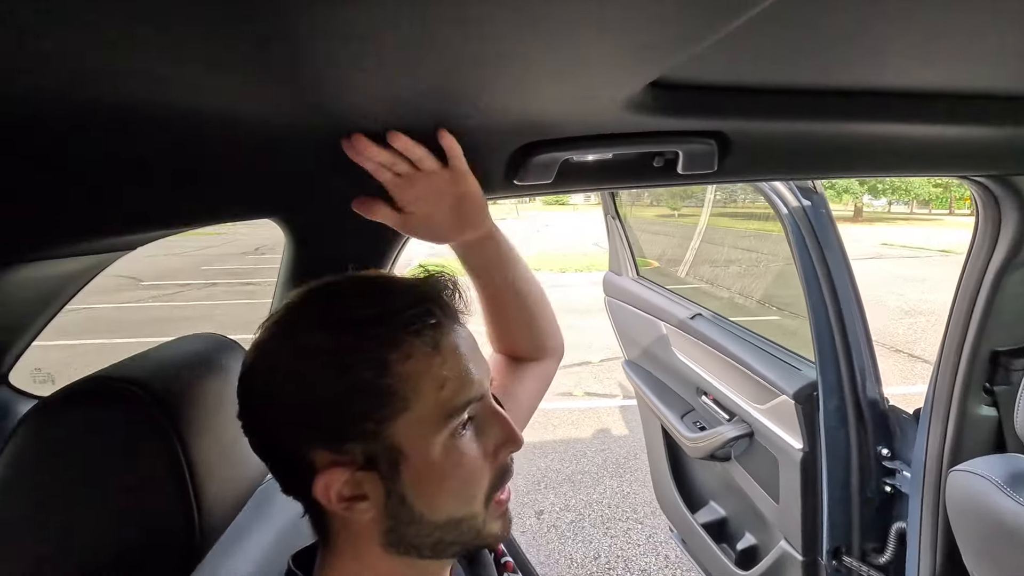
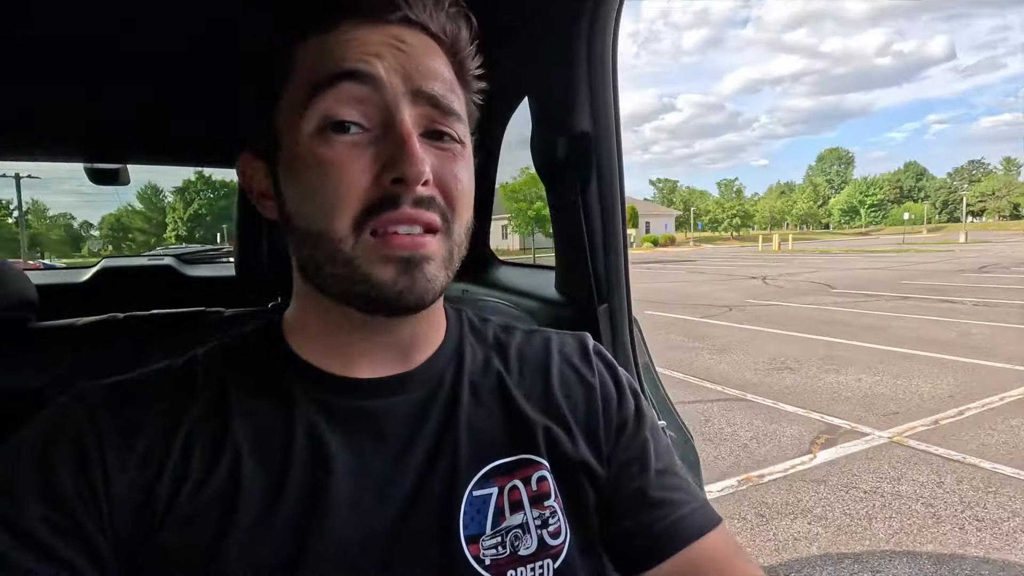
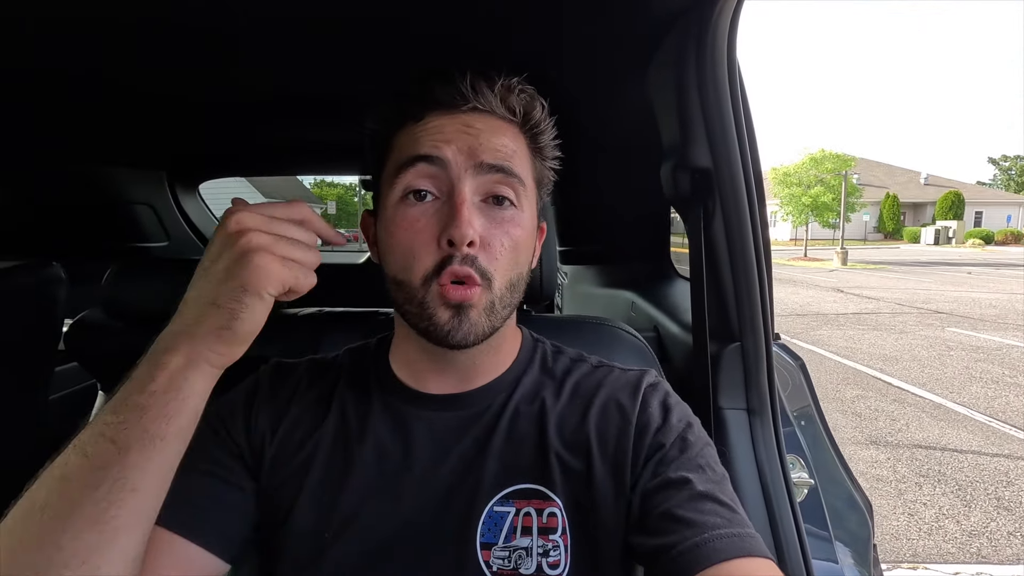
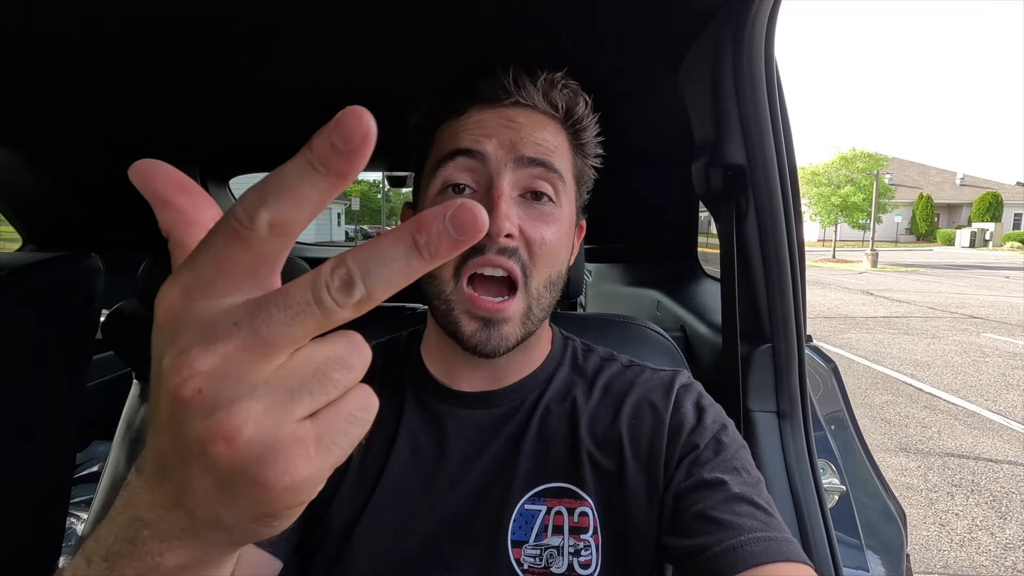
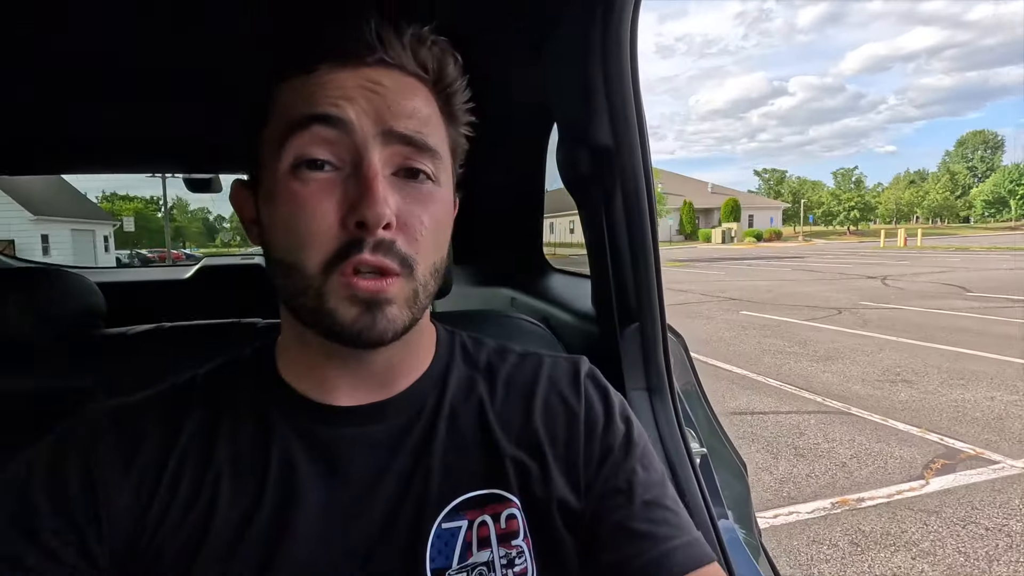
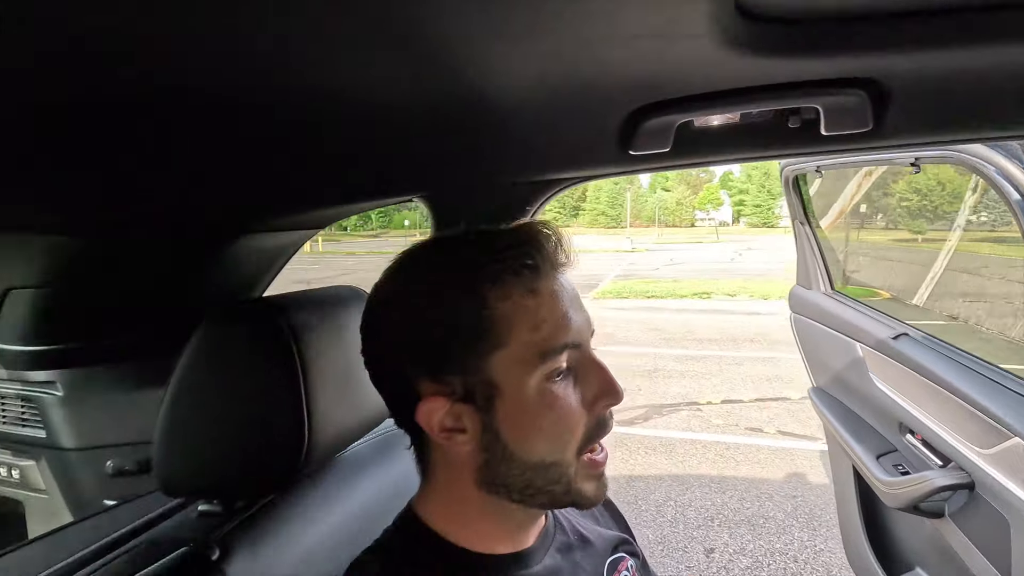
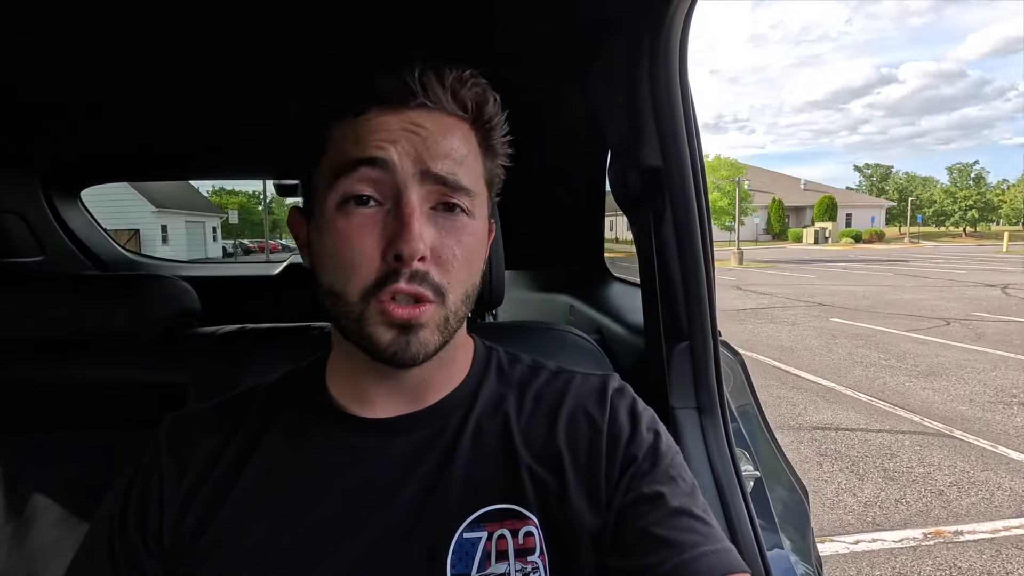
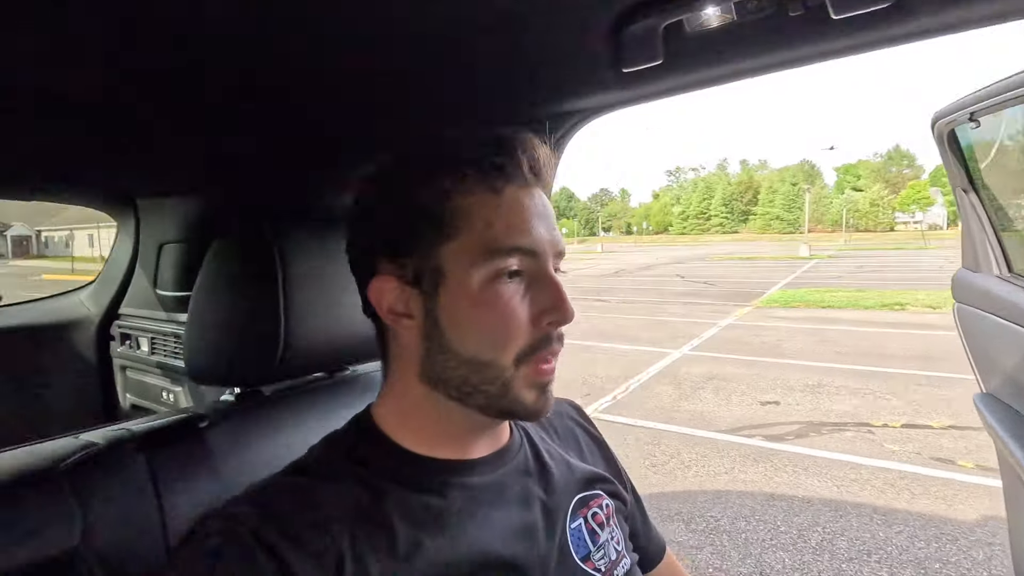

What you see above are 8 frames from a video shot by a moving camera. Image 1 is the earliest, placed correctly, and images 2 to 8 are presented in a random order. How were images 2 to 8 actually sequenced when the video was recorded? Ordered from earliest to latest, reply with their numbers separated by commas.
6, 8, 2, 5, 7, 3, 4
